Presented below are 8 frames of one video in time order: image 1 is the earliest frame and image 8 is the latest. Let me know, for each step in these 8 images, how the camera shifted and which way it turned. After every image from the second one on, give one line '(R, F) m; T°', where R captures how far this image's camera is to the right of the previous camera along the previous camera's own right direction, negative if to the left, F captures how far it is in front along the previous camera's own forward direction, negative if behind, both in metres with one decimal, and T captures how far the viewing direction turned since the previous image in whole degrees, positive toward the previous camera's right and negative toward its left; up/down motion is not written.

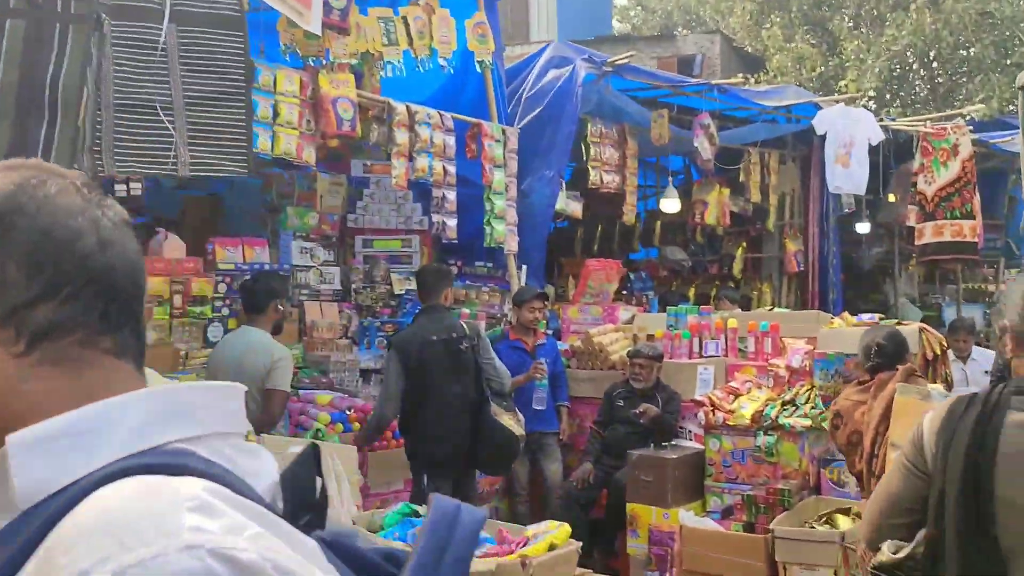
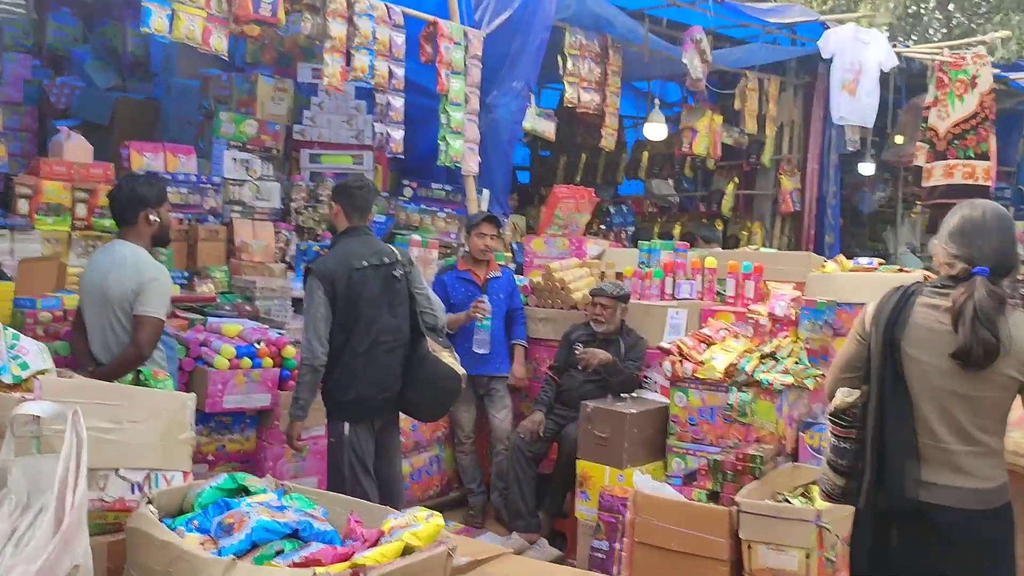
(+0.2, +0.6) m; 0°
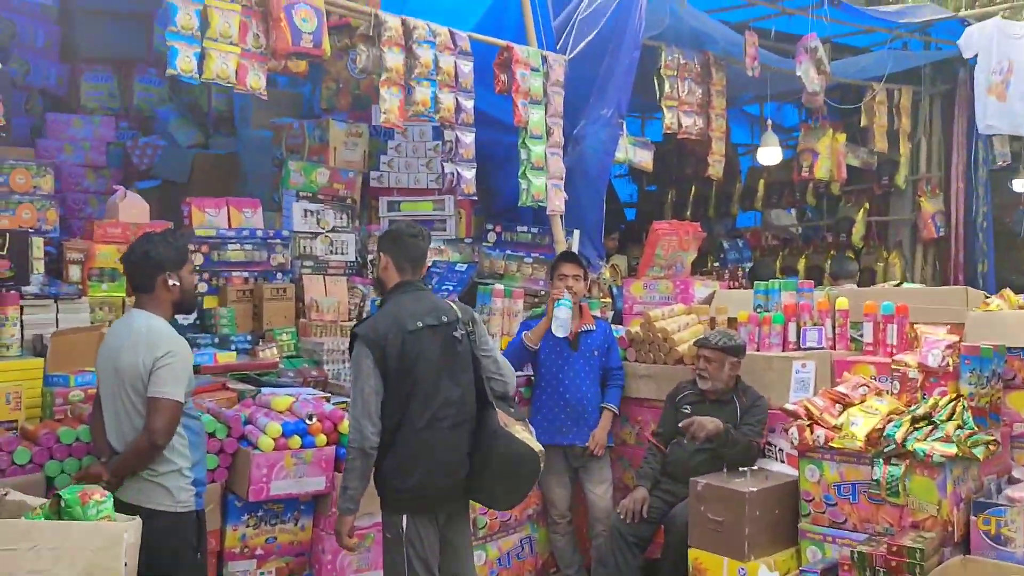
(+0.1, +0.6) m; -8°
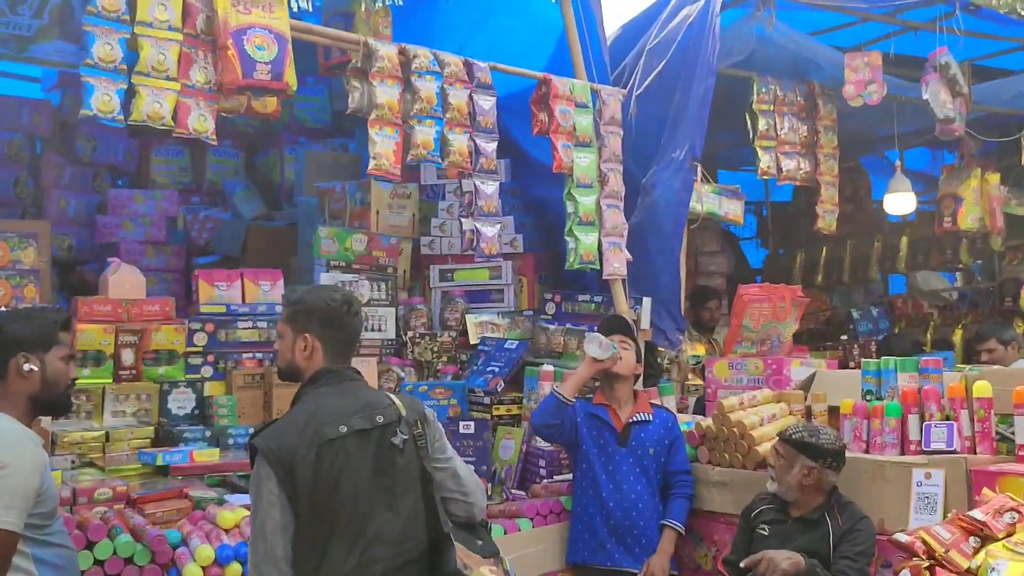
(+0.5, +0.8) m; -10°
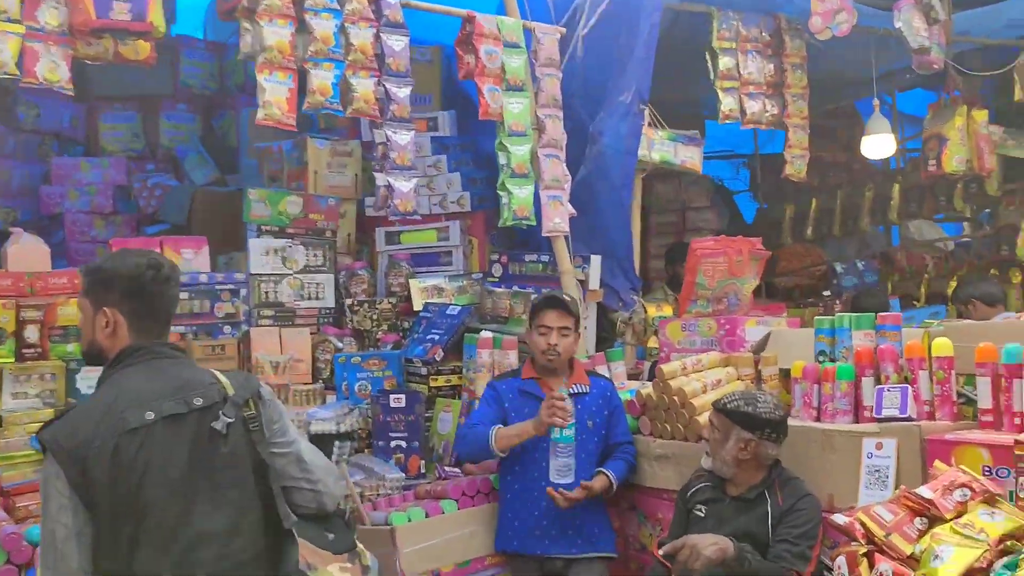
(+0.3, +0.3) m; -1°
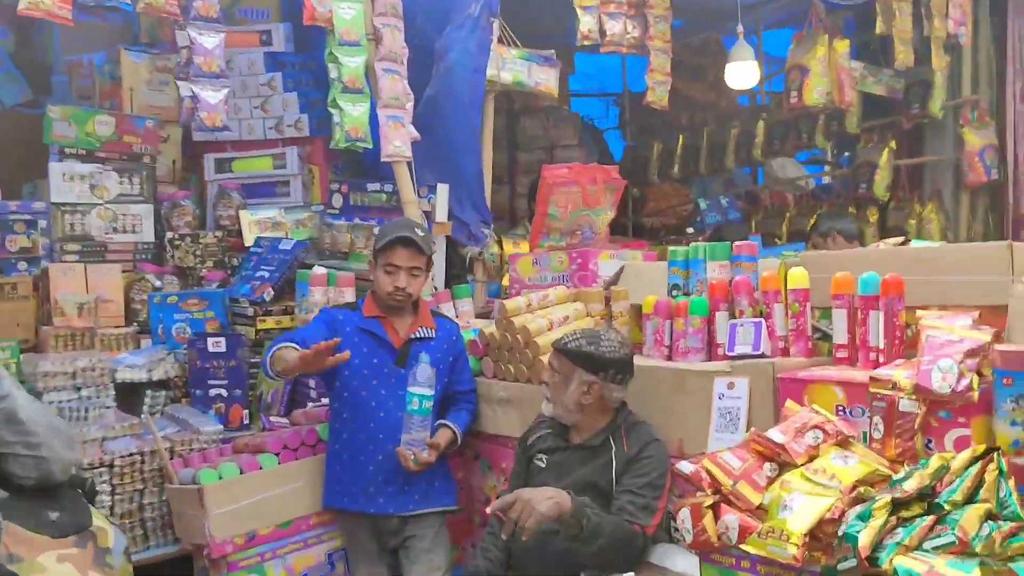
(+0.1, +0.3) m; +7°
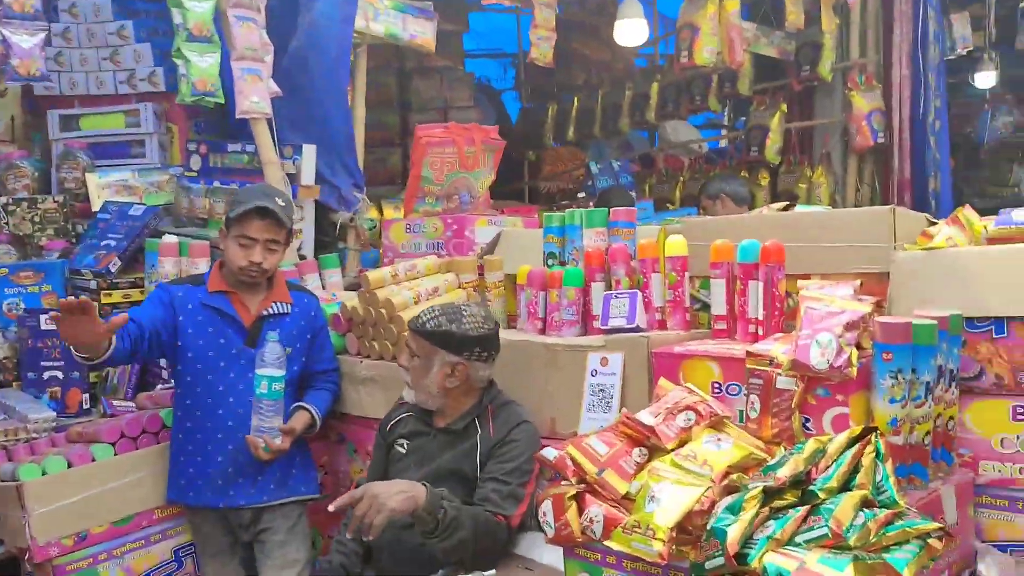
(+0.1, +0.2) m; +6°
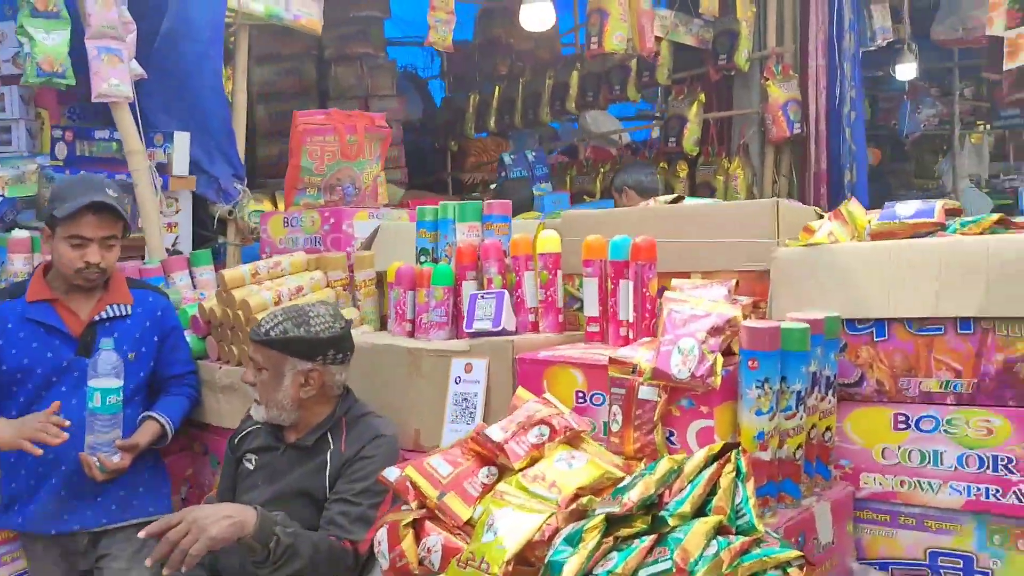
(+0.2, +0.2) m; +3°
